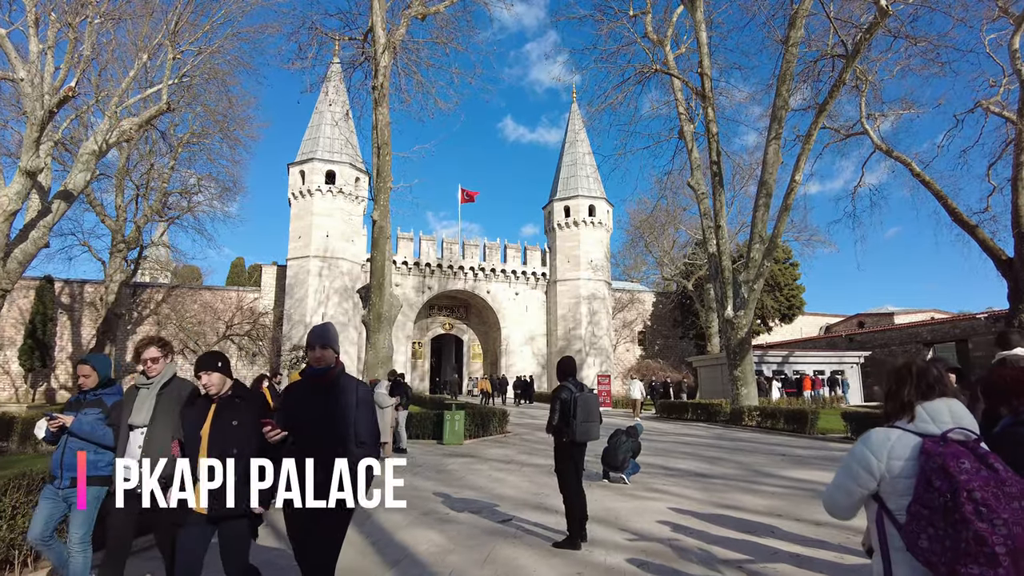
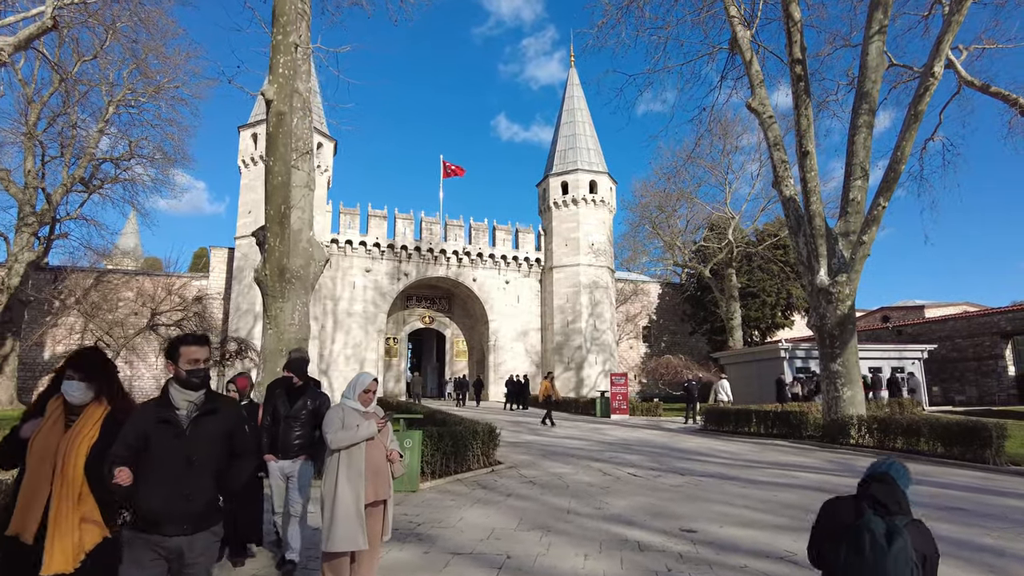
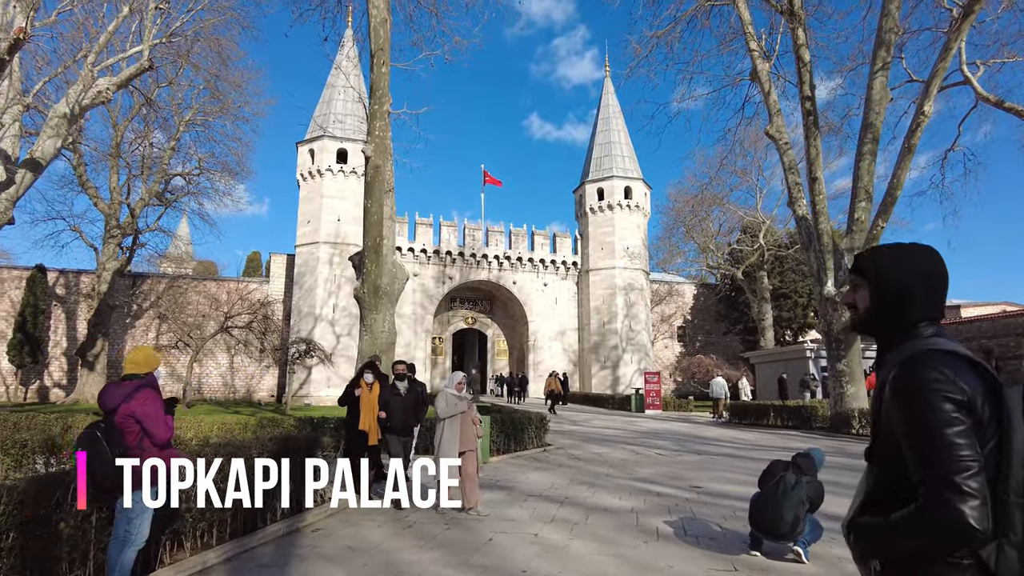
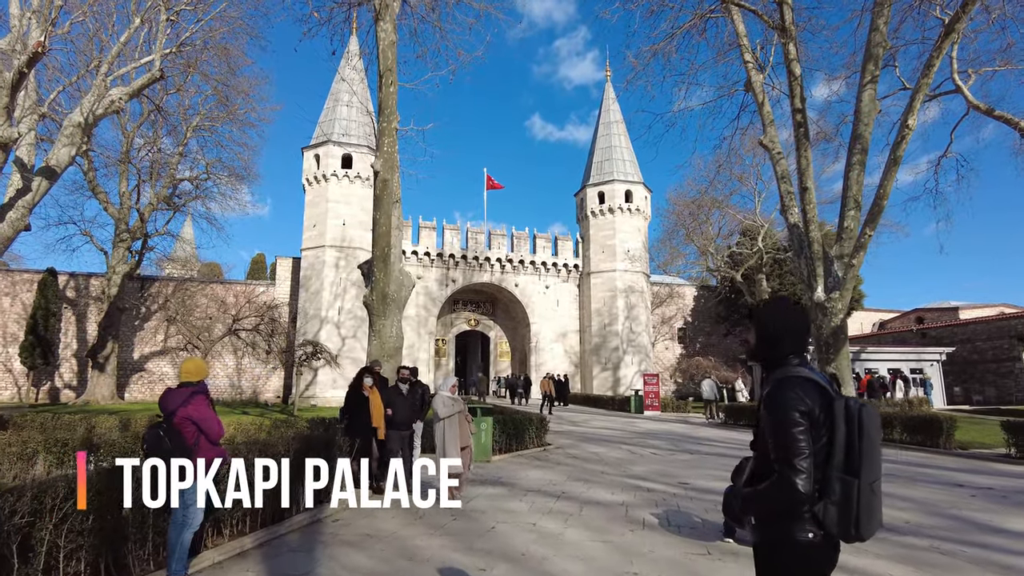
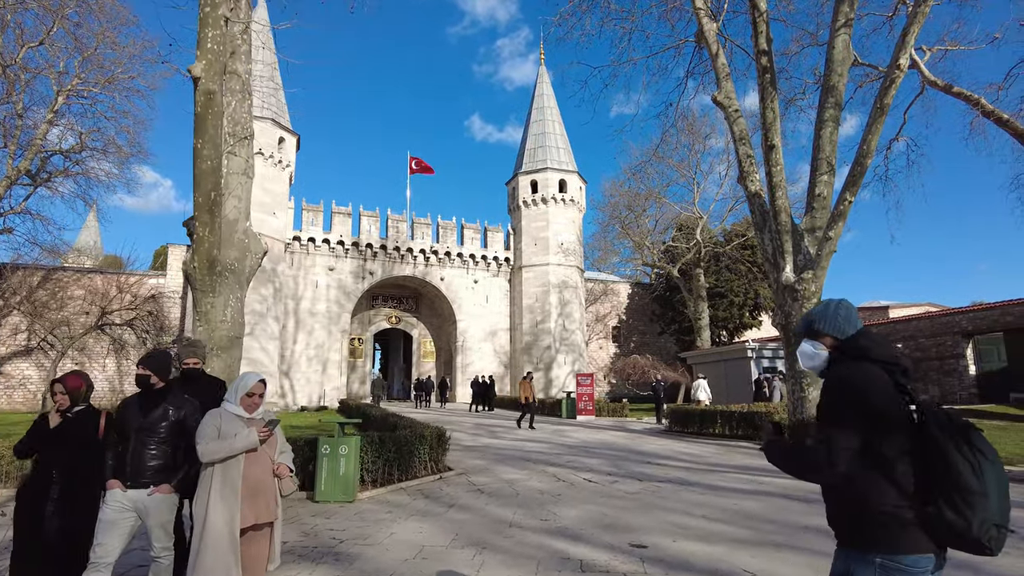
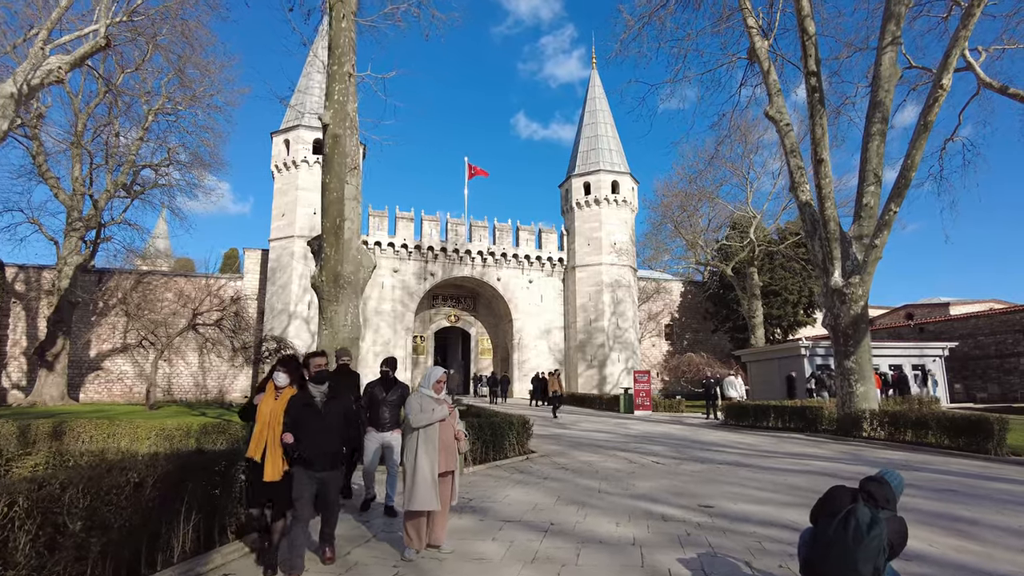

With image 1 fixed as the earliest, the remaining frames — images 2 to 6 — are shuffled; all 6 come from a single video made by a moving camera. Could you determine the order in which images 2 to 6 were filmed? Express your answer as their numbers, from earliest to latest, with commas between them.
4, 3, 6, 2, 5
